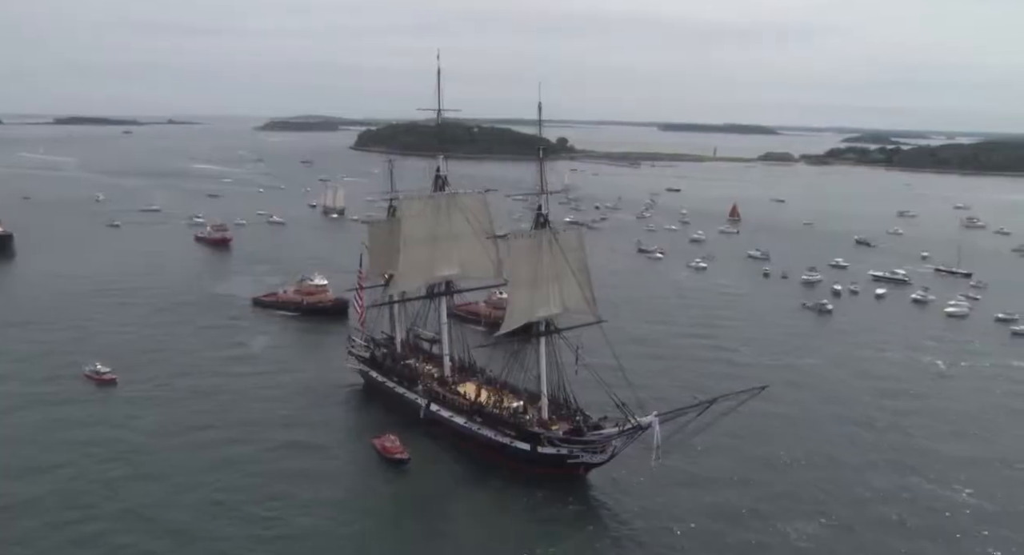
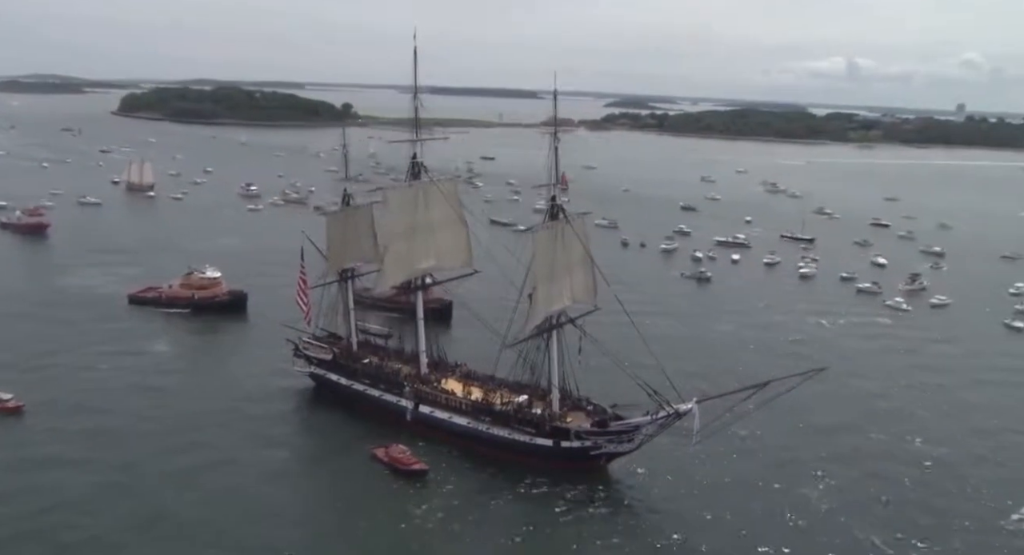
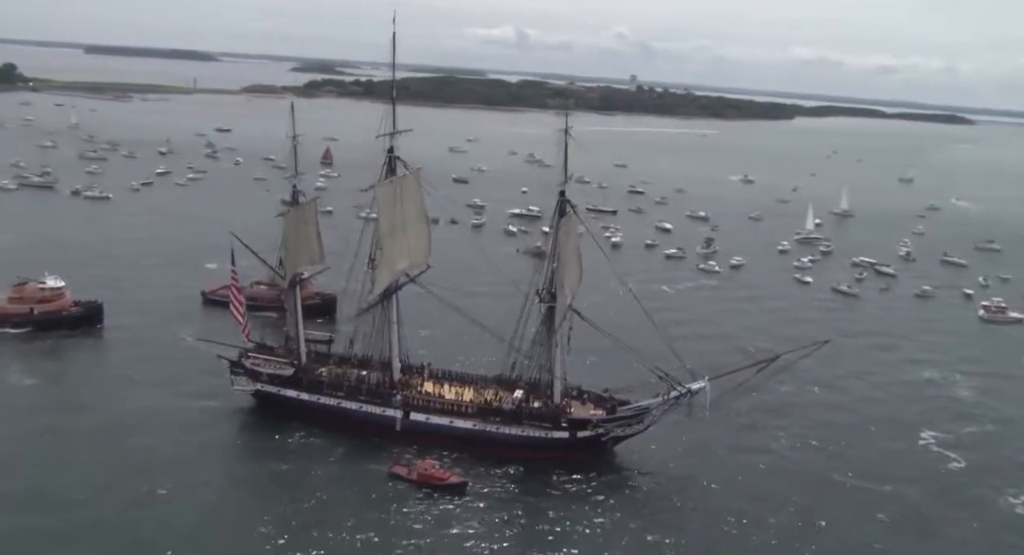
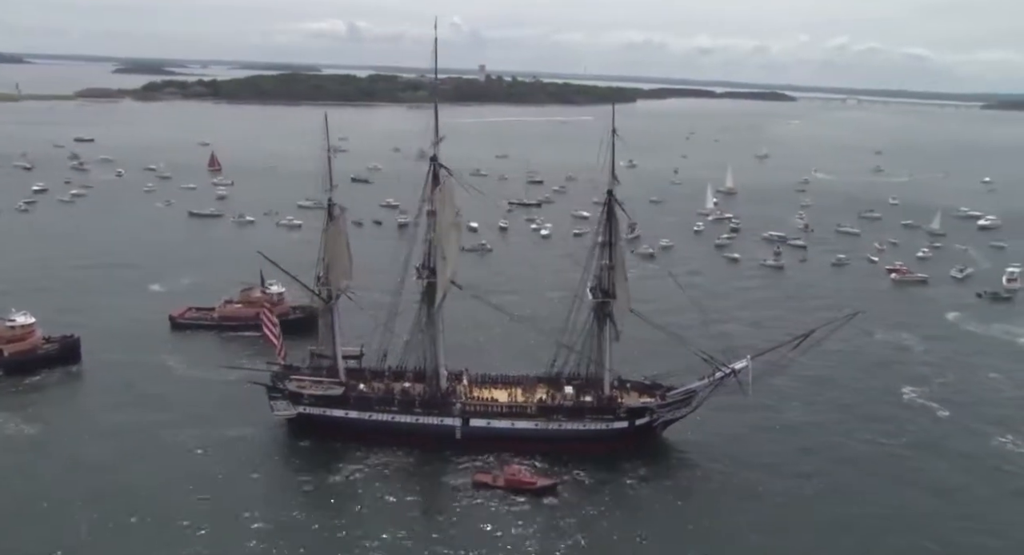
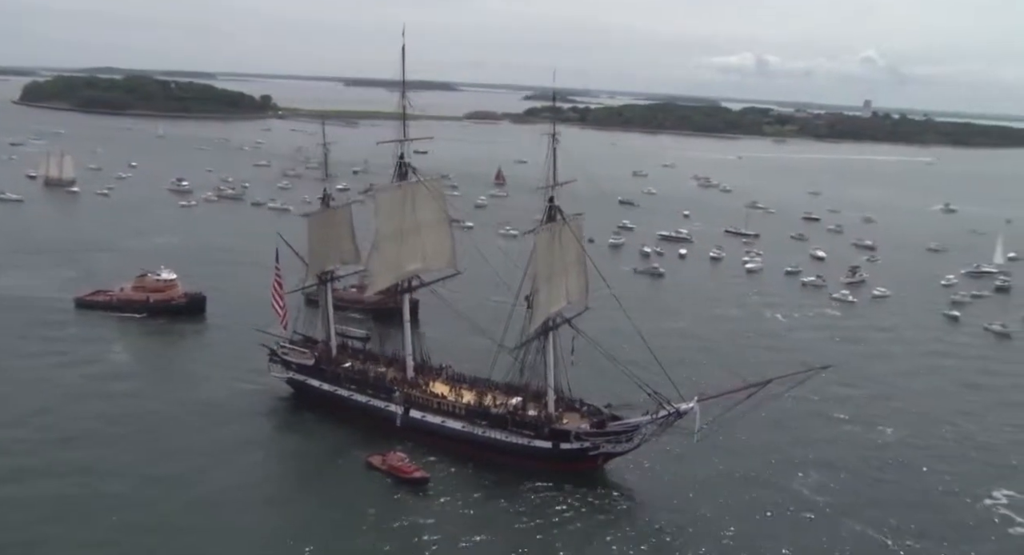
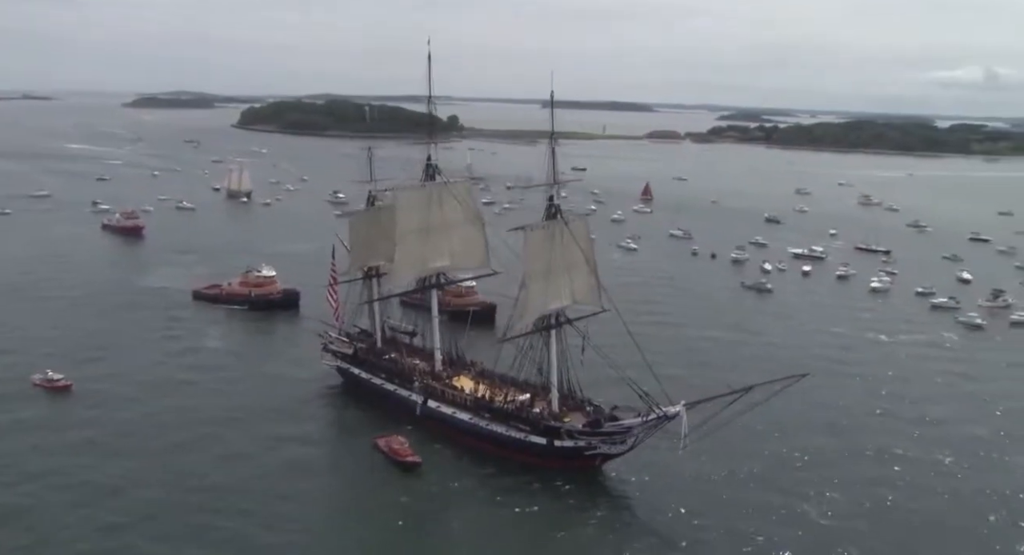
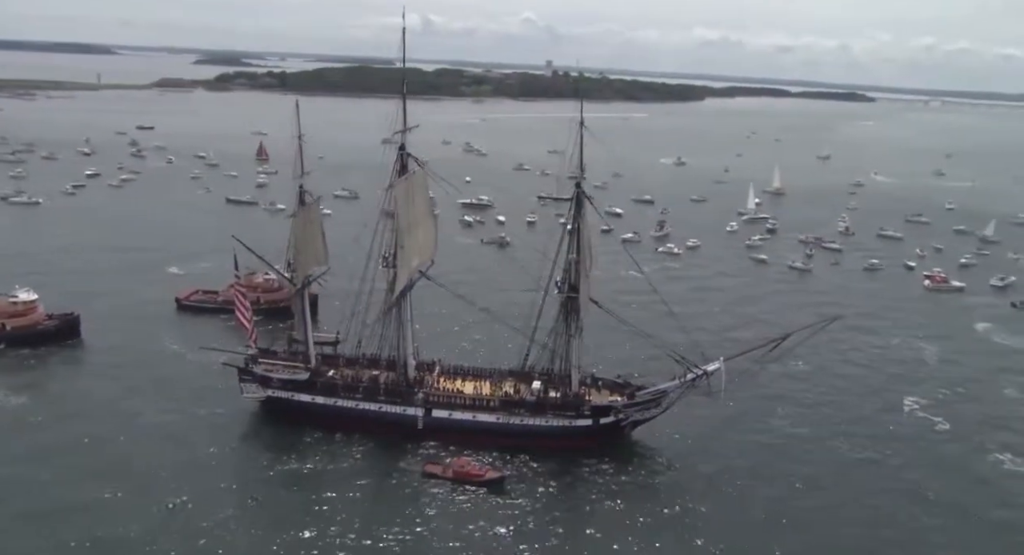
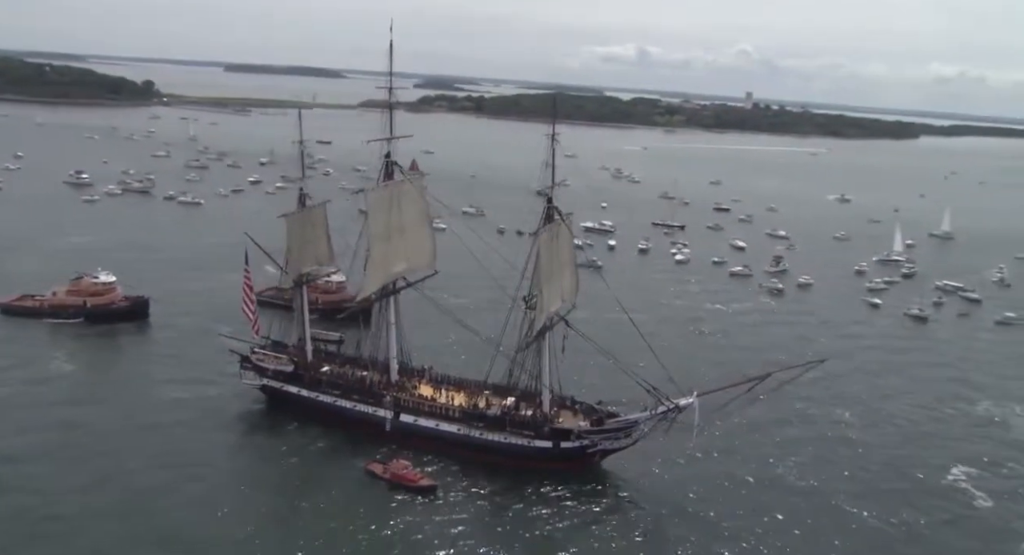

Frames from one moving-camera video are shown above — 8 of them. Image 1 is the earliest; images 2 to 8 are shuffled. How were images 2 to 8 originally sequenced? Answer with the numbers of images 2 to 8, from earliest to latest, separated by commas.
6, 2, 5, 8, 3, 7, 4
